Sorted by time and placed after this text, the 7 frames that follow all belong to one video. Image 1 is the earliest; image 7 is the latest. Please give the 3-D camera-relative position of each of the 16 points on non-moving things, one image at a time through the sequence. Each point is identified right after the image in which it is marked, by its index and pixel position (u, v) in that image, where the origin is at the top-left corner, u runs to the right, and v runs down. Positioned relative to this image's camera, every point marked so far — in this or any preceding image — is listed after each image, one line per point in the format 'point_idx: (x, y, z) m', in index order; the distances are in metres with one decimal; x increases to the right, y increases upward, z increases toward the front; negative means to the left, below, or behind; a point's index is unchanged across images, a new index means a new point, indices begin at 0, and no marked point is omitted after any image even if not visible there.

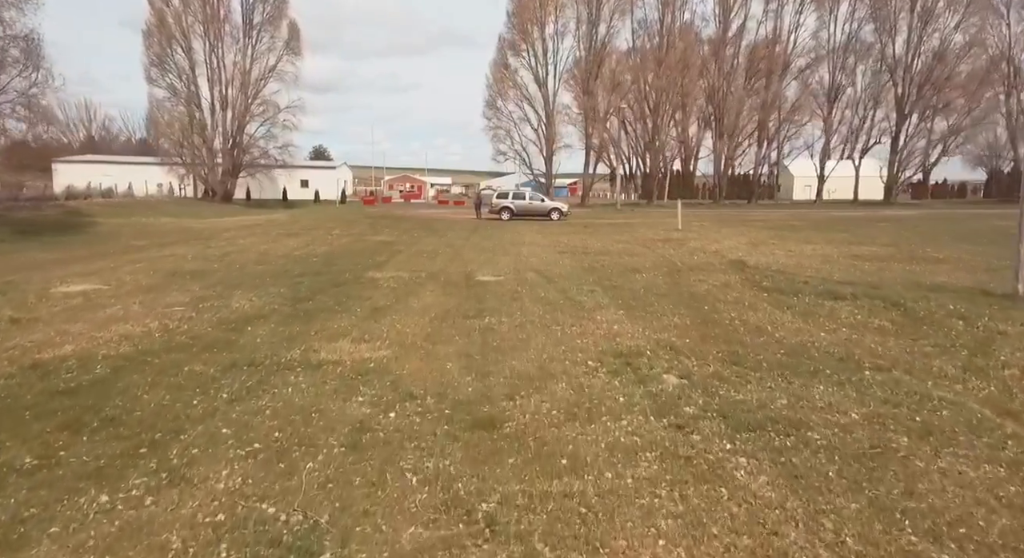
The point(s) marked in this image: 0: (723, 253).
0: (+6.2, +0.7, +17.9) m
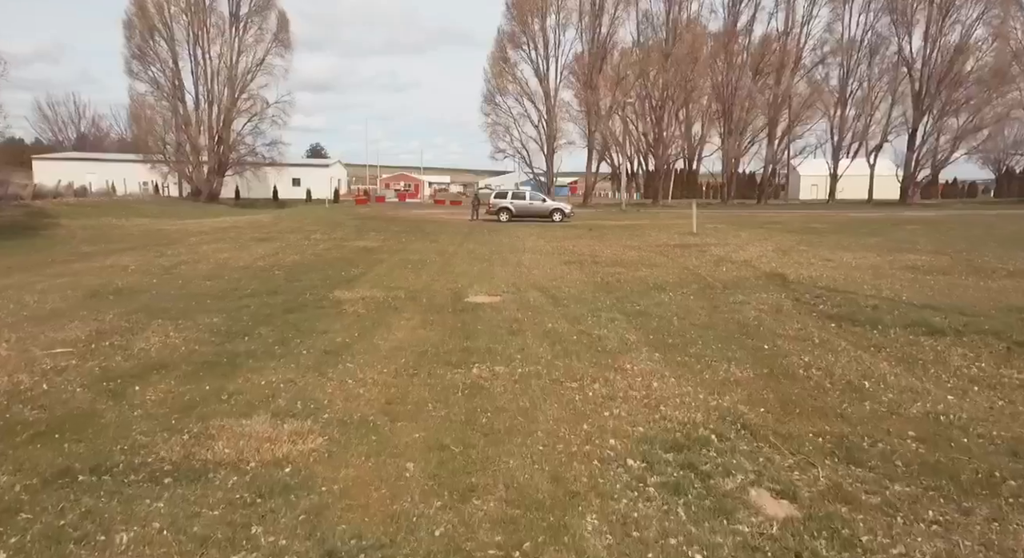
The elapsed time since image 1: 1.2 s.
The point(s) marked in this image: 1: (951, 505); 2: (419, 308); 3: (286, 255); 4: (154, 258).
0: (+6.2, +0.4, +15.6) m
1: (+2.7, -1.4, +3.7) m
2: (-1.5, -0.5, +9.5) m
3: (-6.1, +0.6, +16.1) m
4: (-9.1, +0.5, +15.3) m
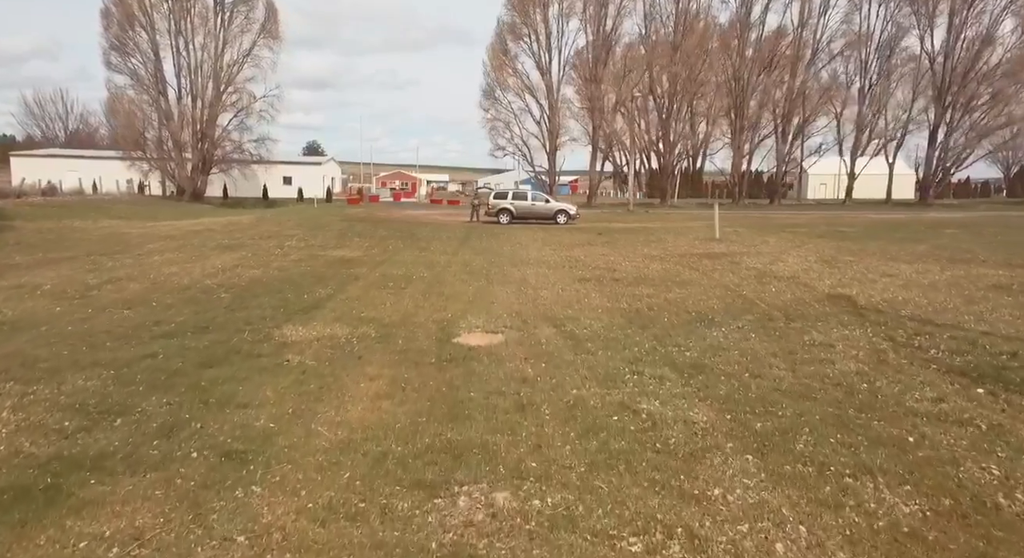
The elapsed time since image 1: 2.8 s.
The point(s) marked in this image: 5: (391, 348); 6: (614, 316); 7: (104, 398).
0: (+6.3, 0.0, +13.0) m
1: (+2.8, -1.8, +1.1) m
2: (-1.4, -0.9, +6.9) m
3: (-6.0, +0.2, +13.6) m
4: (-9.1, +0.1, +12.7) m
5: (-1.5, -0.9, +7.4) m
6: (+1.6, -0.6, +9.1) m
7: (-3.7, -1.1, +5.4) m
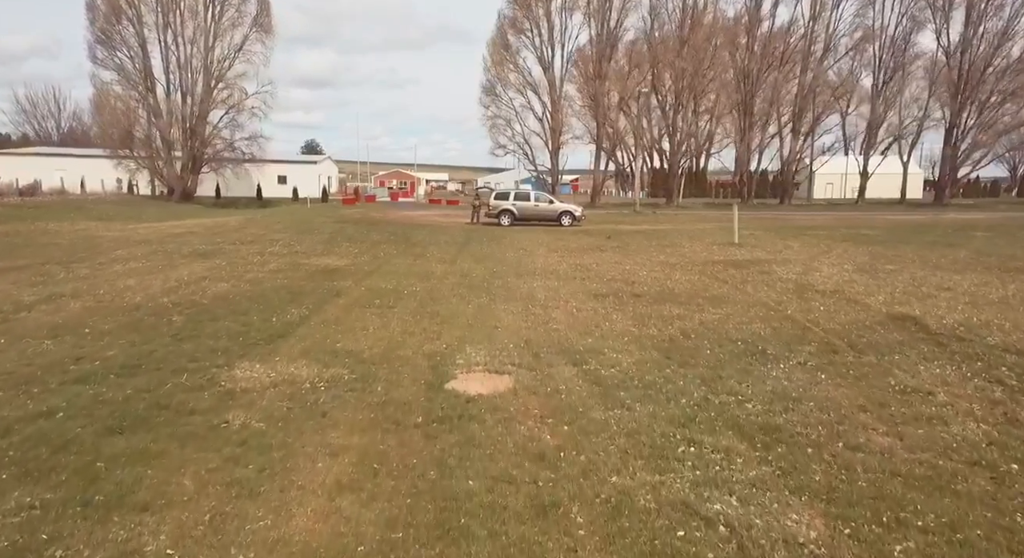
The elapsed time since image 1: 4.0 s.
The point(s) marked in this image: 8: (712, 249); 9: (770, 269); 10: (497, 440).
0: (+6.4, -0.3, +11.4) m
1: (+2.9, -2.1, -0.5) m
2: (-1.3, -1.2, +5.3) m
3: (-5.9, -0.1, +11.9) m
4: (-9.0, -0.1, +11.1) m
5: (-1.4, -1.1, +5.7) m
6: (+1.7, -0.9, +7.5) m
7: (-3.6, -1.4, +3.8) m
8: (+6.4, +1.0, +19.3) m
9: (+6.4, +0.2, +14.9) m
10: (-0.1, -1.3, +4.8) m
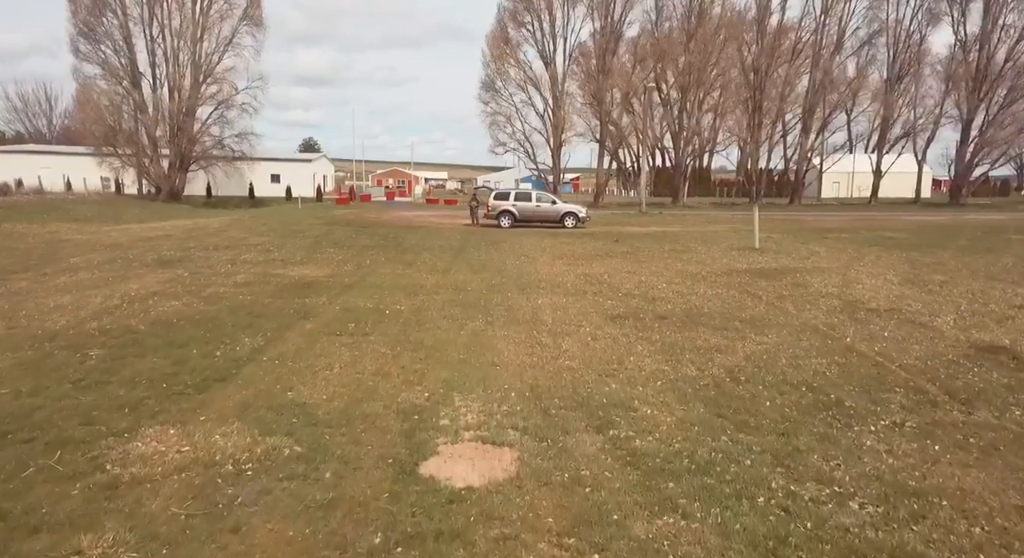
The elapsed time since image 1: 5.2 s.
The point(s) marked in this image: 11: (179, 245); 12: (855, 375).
0: (+6.4, -0.6, +9.6) m
1: (+2.9, -2.4, -2.3) m
2: (-1.3, -1.5, +3.6) m
3: (-5.9, -0.3, +10.2) m
4: (-9.0, -0.4, +9.3) m
5: (-1.4, -1.4, +4.0) m
6: (+1.7, -1.2, +5.7) m
7: (-3.6, -1.7, +2.1) m
8: (+6.5, +0.7, +17.6) m
9: (+6.4, 0.0, +13.1) m
10: (-0.1, -1.6, +3.1) m
11: (-10.7, +1.1, +19.3) m
12: (+3.8, -1.1, +6.7) m
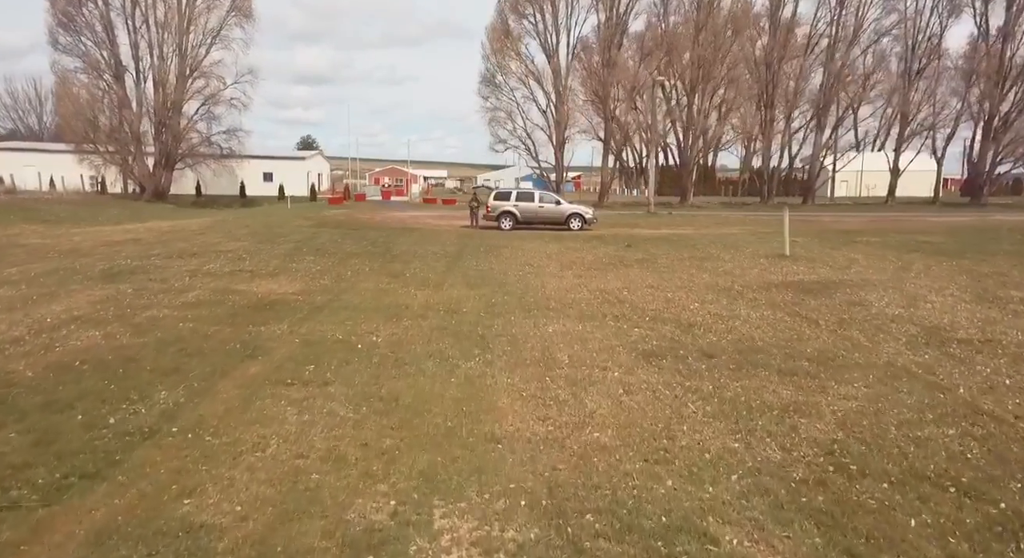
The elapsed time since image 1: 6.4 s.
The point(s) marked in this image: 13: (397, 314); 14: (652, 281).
0: (+6.5, -0.9, +7.6) m
1: (+2.9, -2.8, -4.3) m
2: (-1.2, -1.9, +1.6) m
3: (-5.8, -0.7, +8.2) m
4: (-8.9, -0.8, +7.3) m
5: (-1.3, -1.8, +2.0) m
6: (+1.7, -1.5, +3.7) m
7: (-3.5, -2.0, 0.0) m
8: (+6.5, +0.4, +15.6) m
9: (+6.5, -0.4, +11.1) m
10: (0.0, -1.9, +1.1) m
11: (-10.6, +0.8, +17.3) m
12: (+3.9, -1.4, +4.7) m
13: (-1.8, -0.5, +9.6) m
14: (+3.0, 0.0, +13.0) m
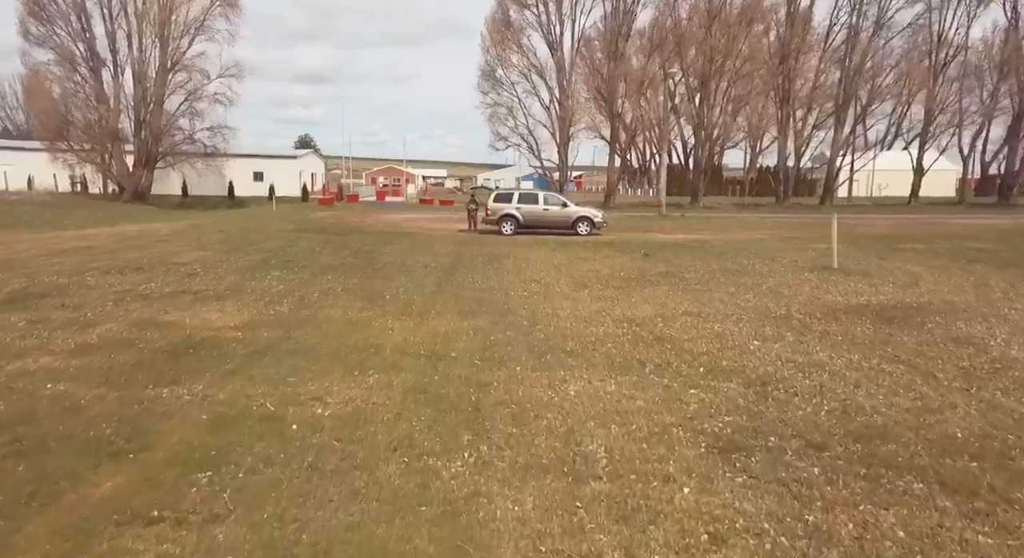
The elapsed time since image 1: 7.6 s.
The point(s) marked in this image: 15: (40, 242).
0: (+6.5, -1.4, +5.1) m
1: (+3.0, -3.2, -6.8) m
2: (-1.2, -2.3, -0.9) m
3: (-5.8, -1.1, +5.7) m
4: (-8.8, -1.2, +4.8) m
5: (-1.2, -2.2, -0.5) m
6: (+1.8, -1.9, +1.2) m
7: (-3.5, -2.4, -2.4) m
8: (+6.6, 0.0, +13.1) m
9: (+6.6, -0.8, +8.6) m
10: (0.0, -2.4, -1.4) m
11: (-10.6, +0.4, +14.8) m
12: (+3.9, -1.8, +2.2) m
13: (-1.8, -1.0, +7.1) m
14: (+3.1, -0.4, +10.5) m
15: (-15.5, +1.2, +19.7) m
